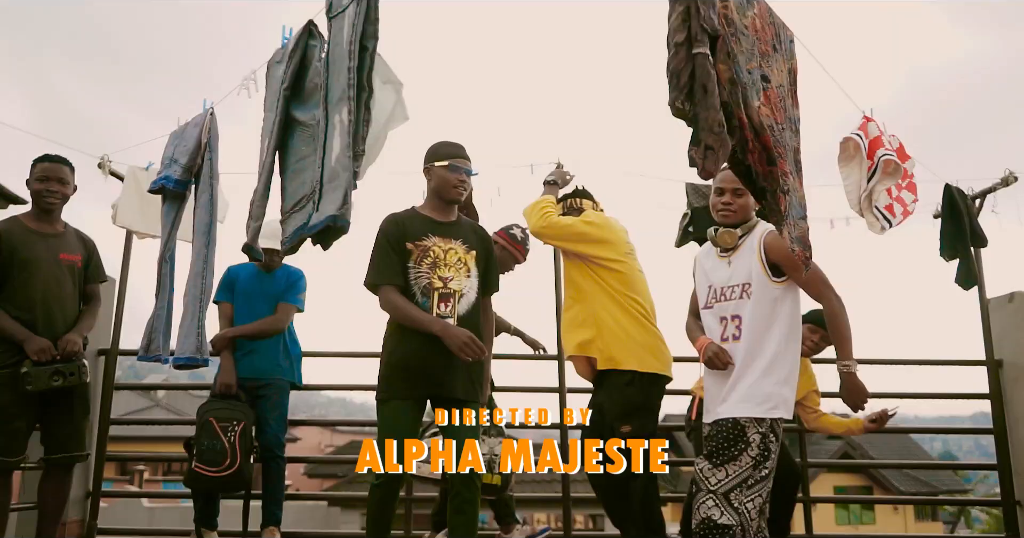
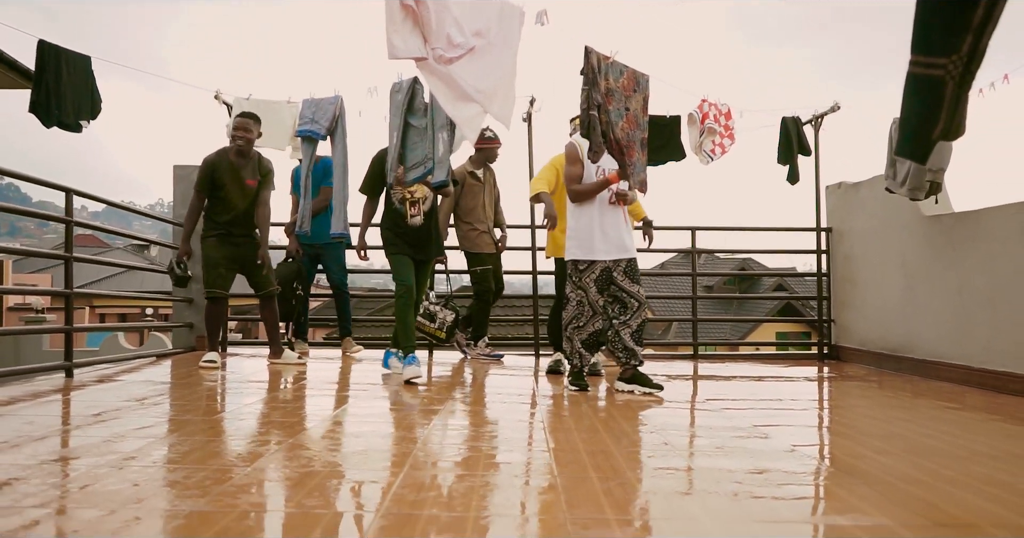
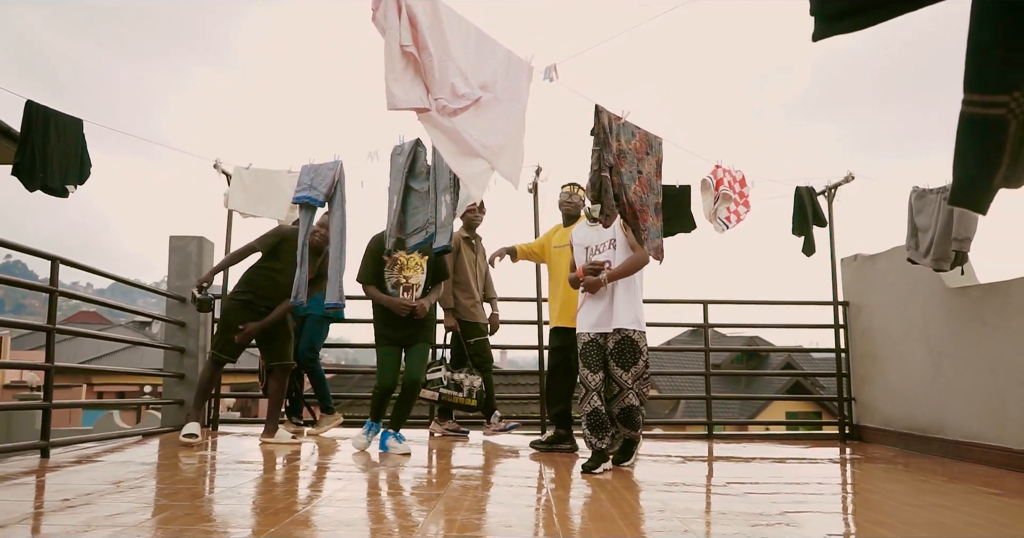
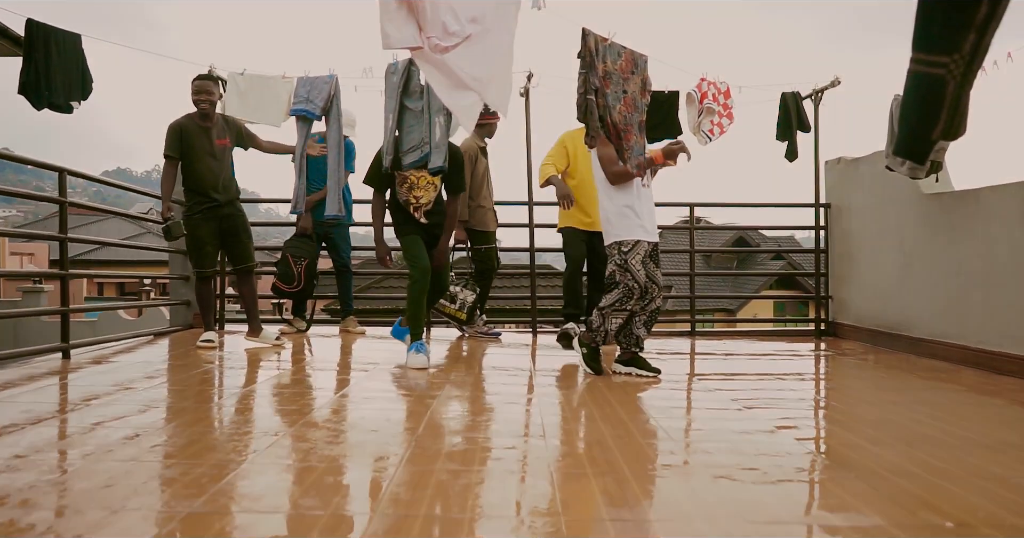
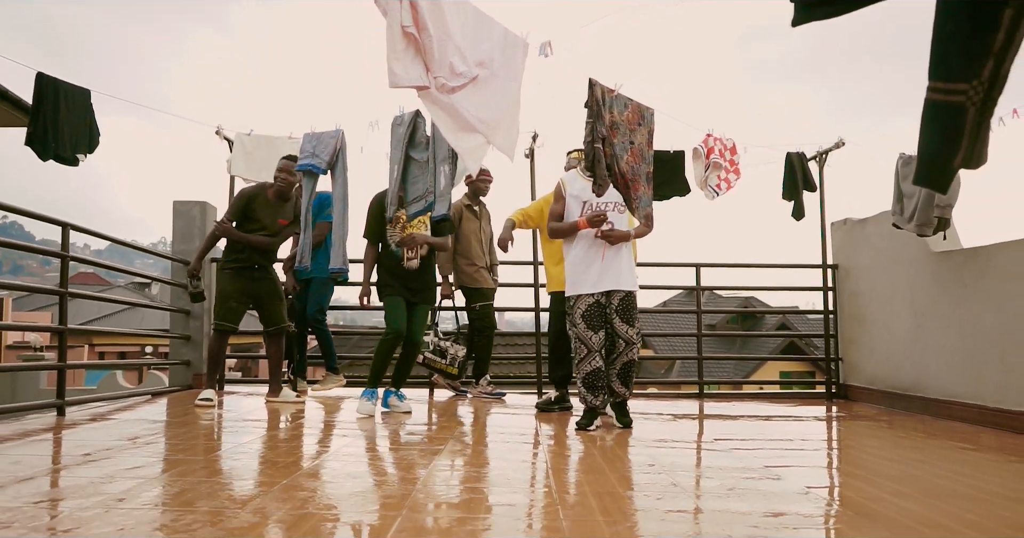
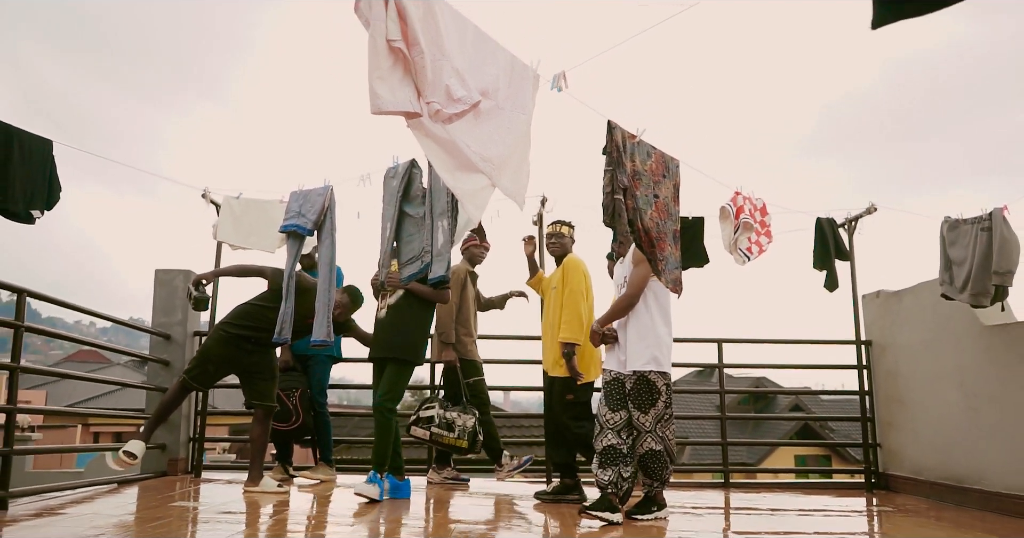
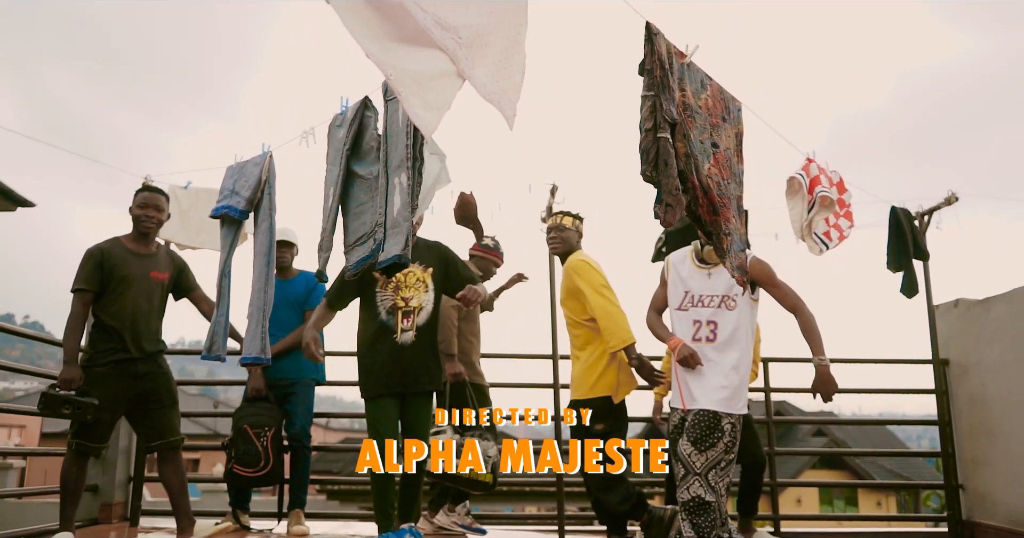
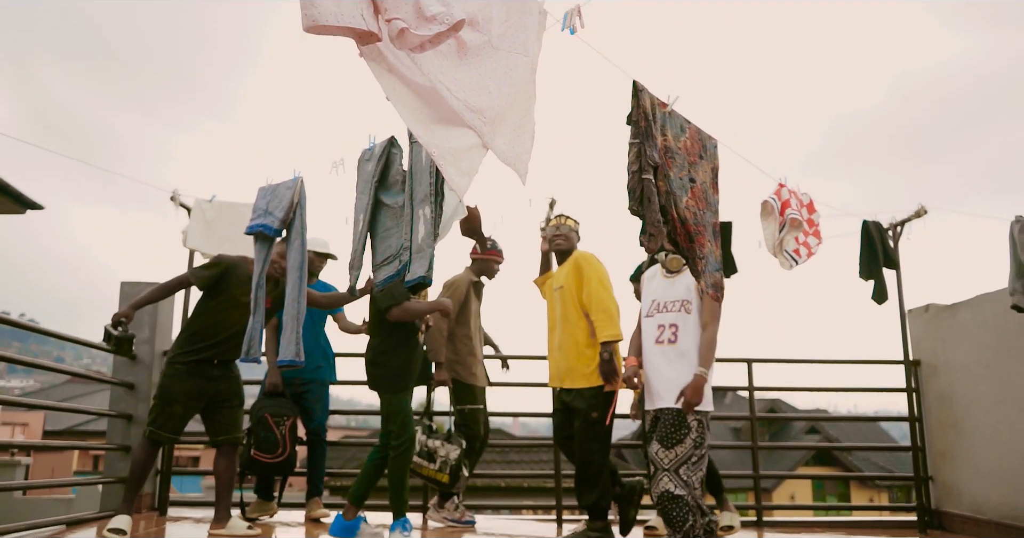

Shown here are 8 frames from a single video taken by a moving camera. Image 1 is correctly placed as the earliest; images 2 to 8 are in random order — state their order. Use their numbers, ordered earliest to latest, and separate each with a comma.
7, 8, 6, 3, 5, 2, 4
